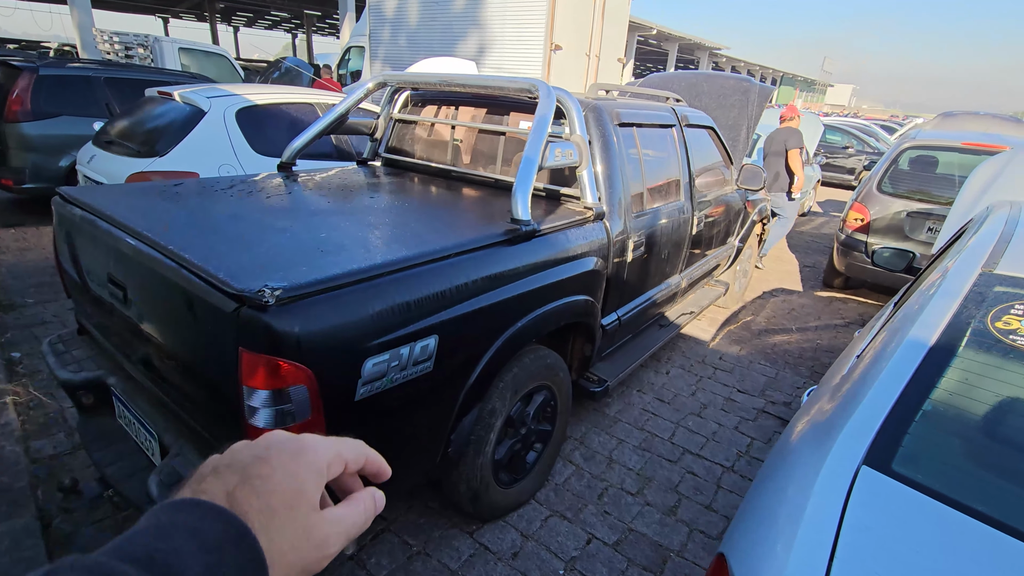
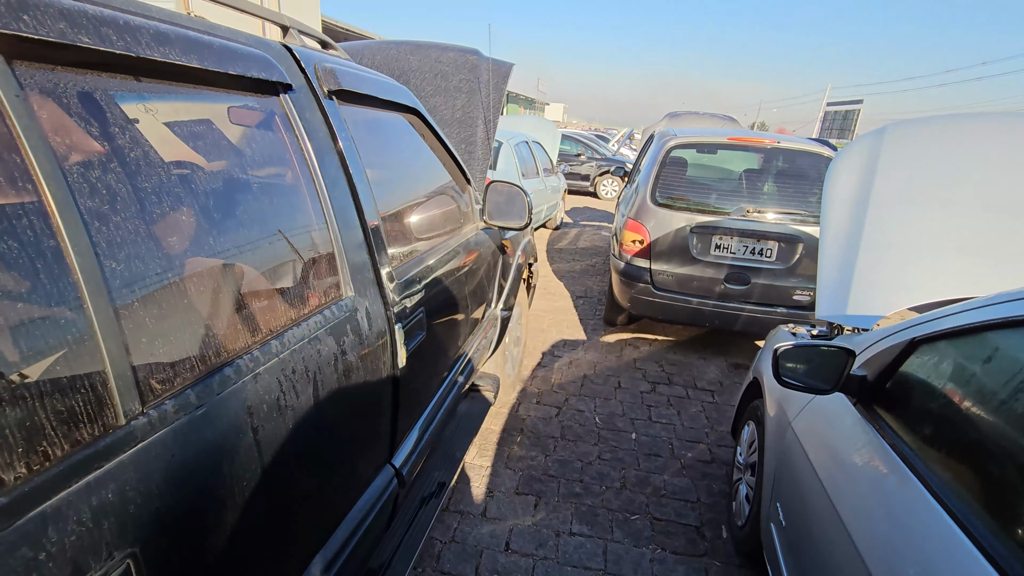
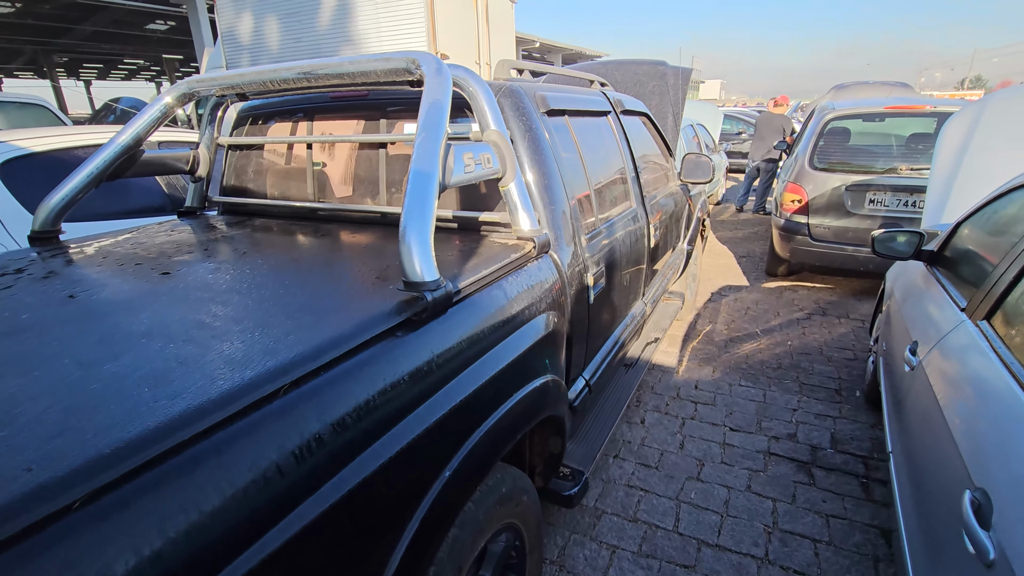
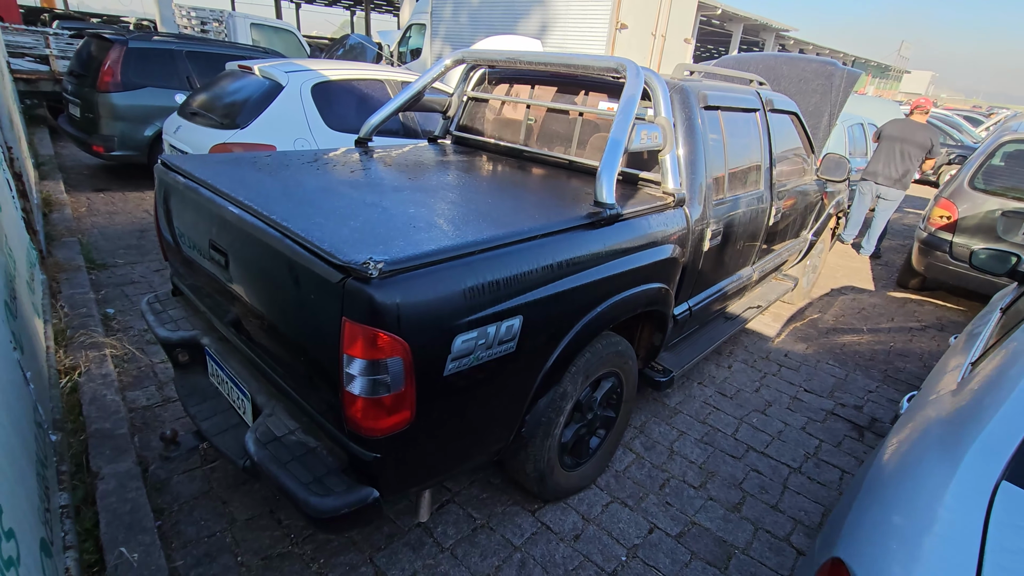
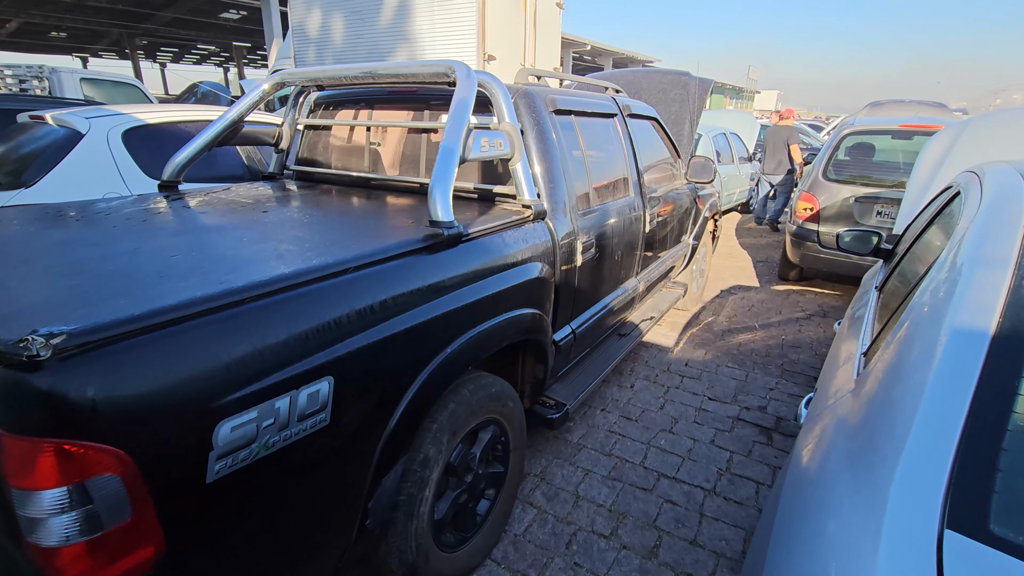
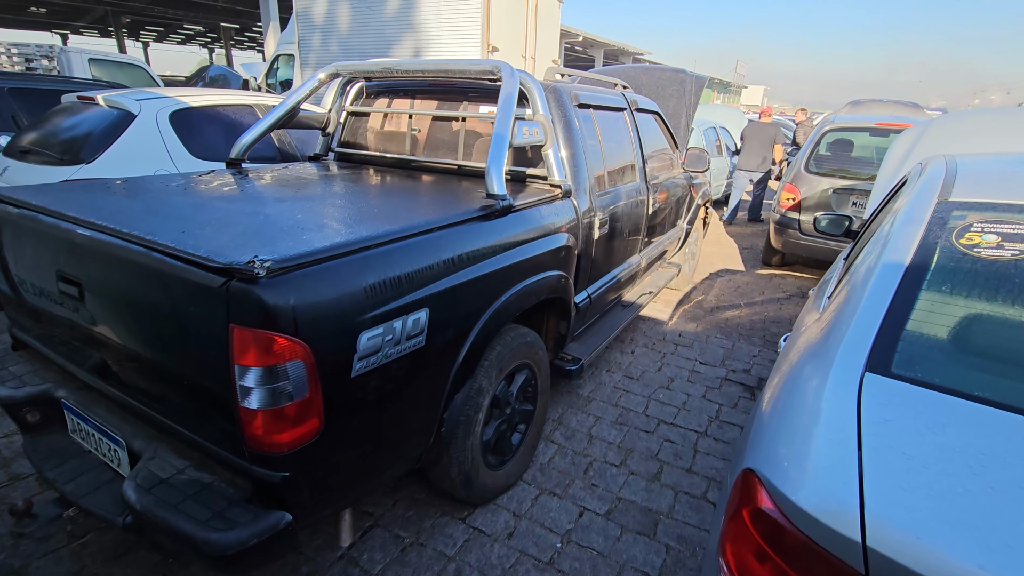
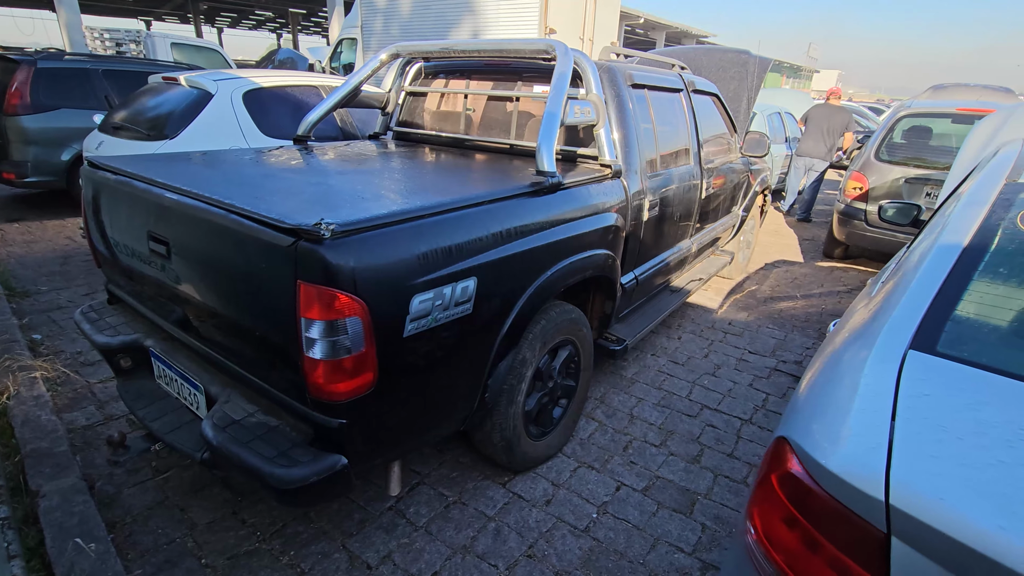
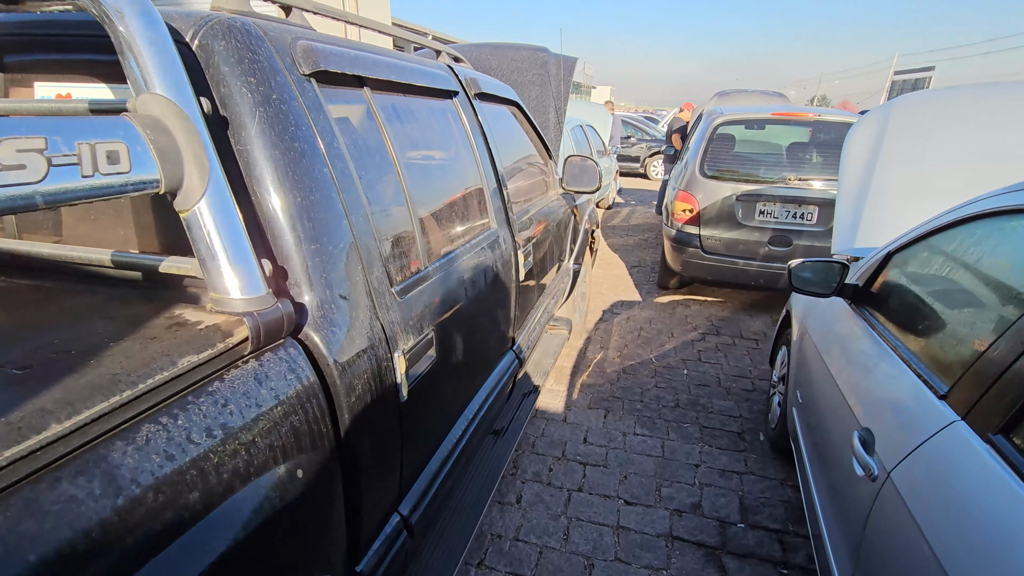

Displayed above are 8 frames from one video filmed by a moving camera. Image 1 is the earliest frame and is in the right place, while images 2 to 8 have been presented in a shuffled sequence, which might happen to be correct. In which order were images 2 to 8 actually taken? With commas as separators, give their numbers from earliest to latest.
4, 7, 6, 5, 3, 8, 2
